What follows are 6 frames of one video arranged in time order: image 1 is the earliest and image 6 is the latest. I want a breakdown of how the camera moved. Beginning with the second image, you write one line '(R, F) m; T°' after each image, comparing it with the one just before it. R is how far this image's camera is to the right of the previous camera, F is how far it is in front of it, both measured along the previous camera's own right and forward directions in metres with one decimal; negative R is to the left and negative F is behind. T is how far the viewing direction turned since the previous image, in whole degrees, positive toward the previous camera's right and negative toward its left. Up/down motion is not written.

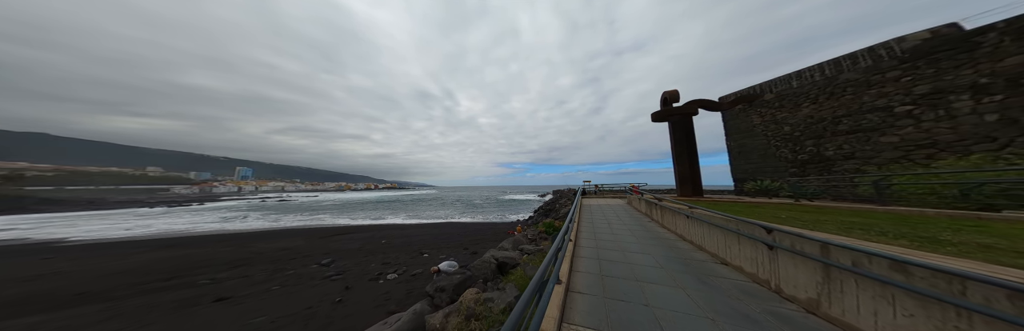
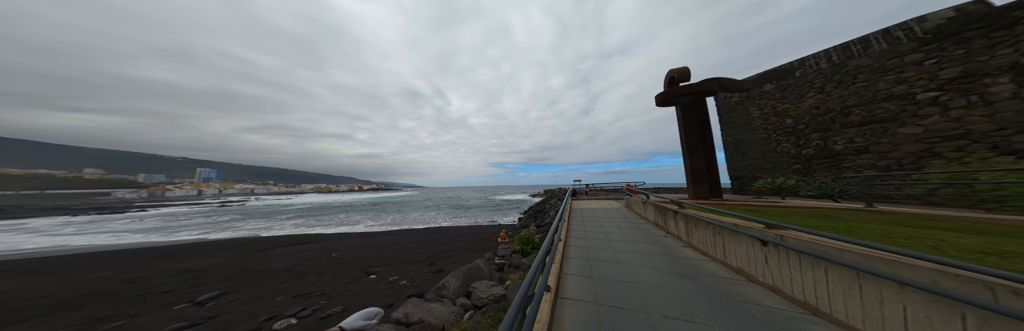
(+0.8, +2.0) m; +3°
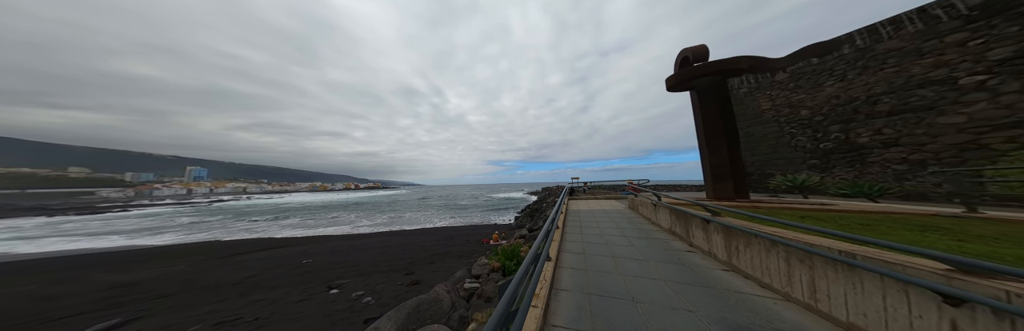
(+0.4, +1.1) m; +1°
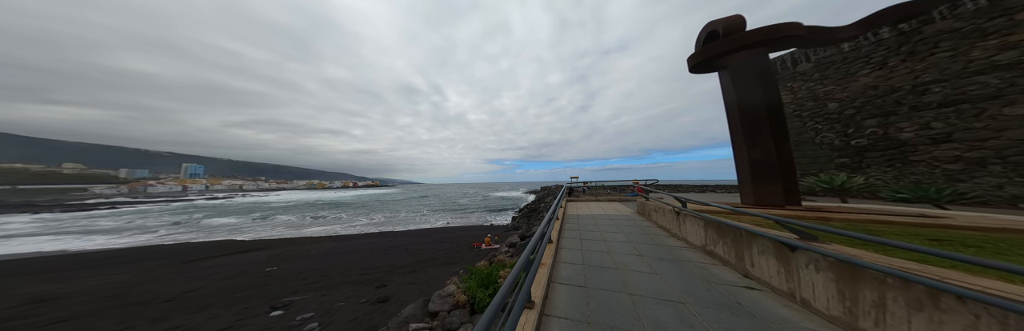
(+0.4, +1.1) m; 0°
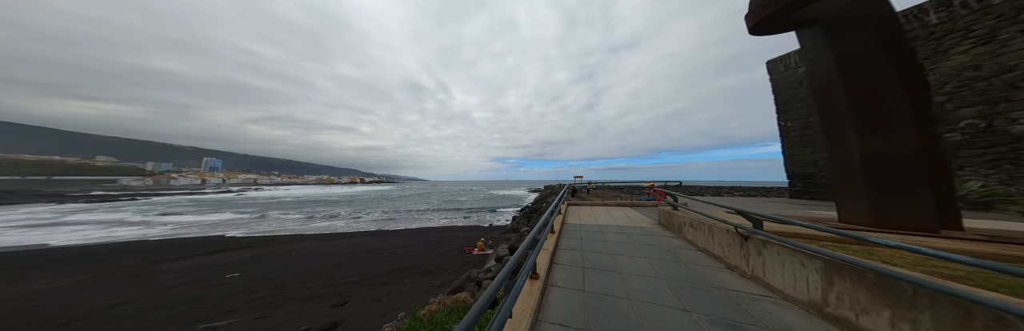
(+0.6, +1.4) m; -2°
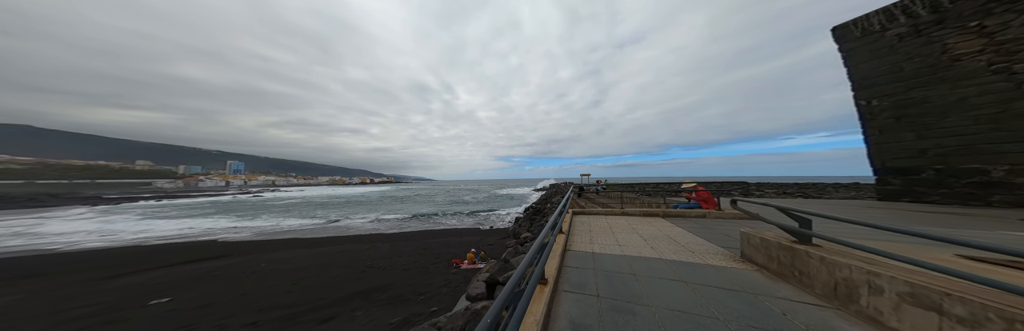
(+0.7, +2.1) m; -3°
